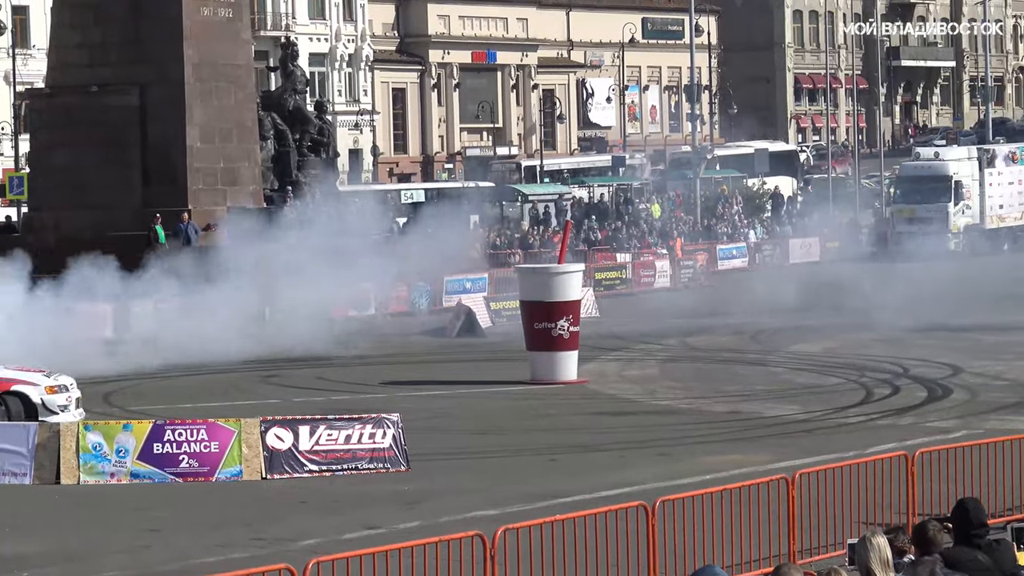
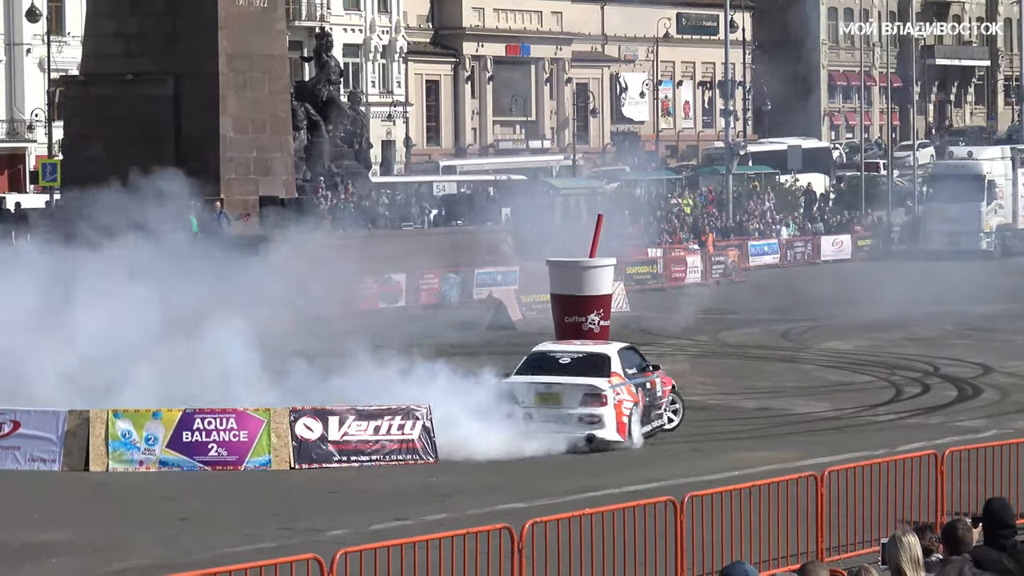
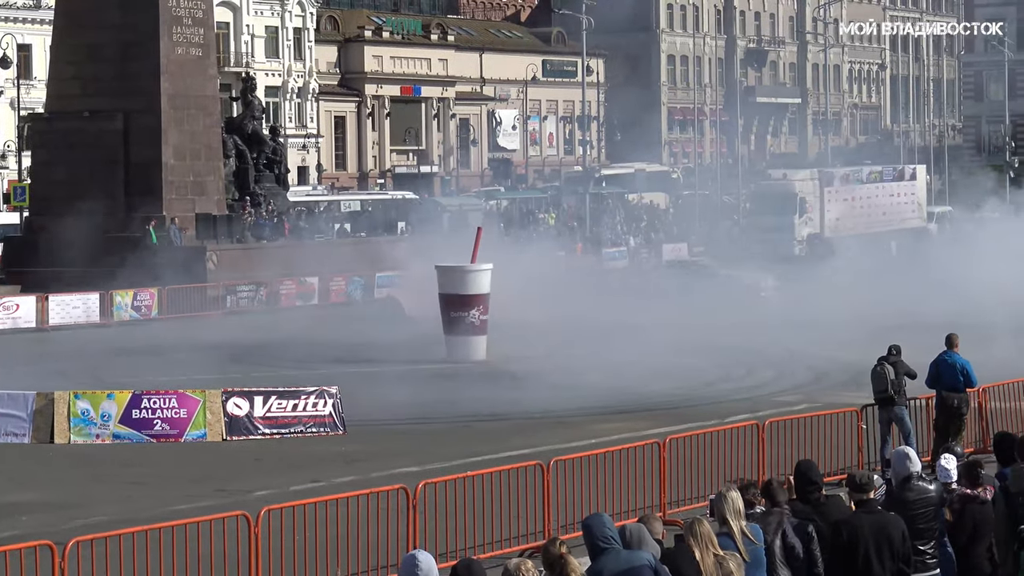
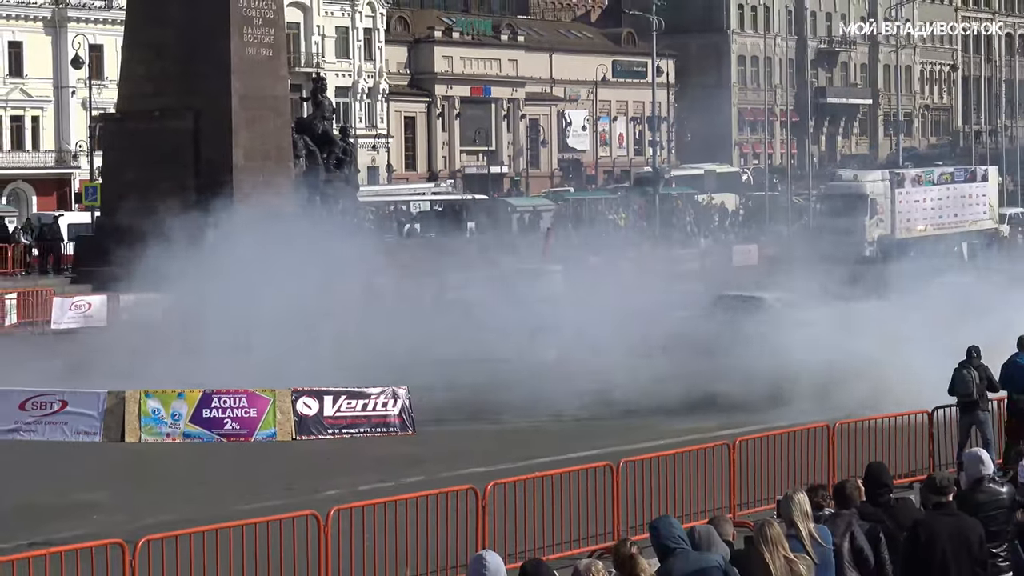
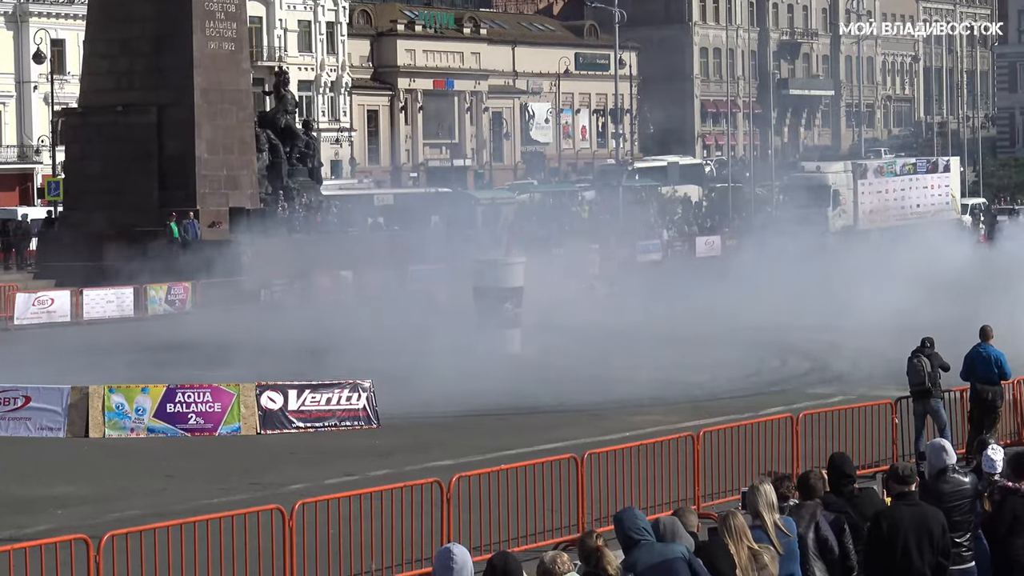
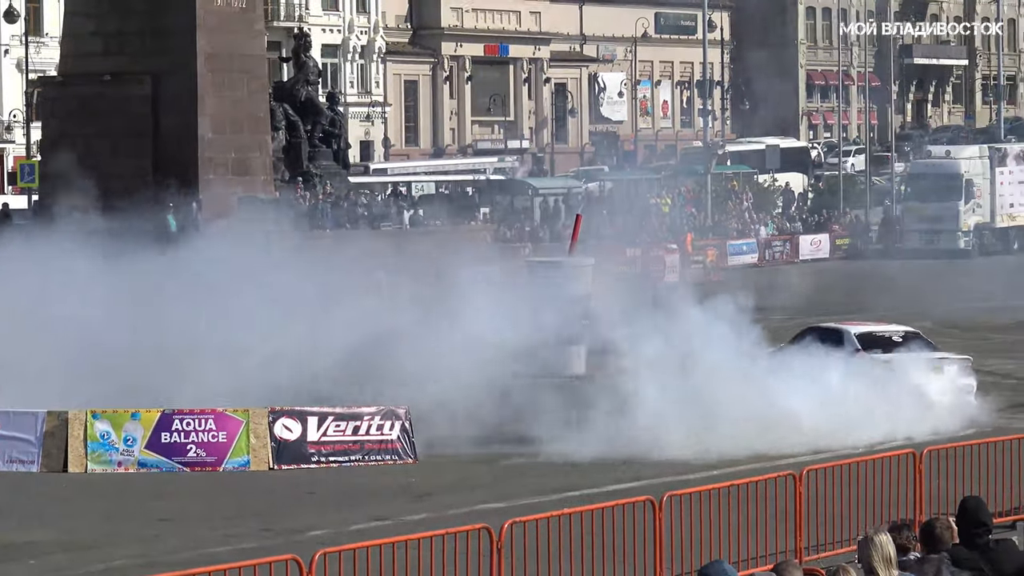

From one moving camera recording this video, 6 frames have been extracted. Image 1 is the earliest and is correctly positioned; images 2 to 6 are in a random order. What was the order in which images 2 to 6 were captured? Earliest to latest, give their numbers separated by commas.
2, 6, 4, 5, 3
